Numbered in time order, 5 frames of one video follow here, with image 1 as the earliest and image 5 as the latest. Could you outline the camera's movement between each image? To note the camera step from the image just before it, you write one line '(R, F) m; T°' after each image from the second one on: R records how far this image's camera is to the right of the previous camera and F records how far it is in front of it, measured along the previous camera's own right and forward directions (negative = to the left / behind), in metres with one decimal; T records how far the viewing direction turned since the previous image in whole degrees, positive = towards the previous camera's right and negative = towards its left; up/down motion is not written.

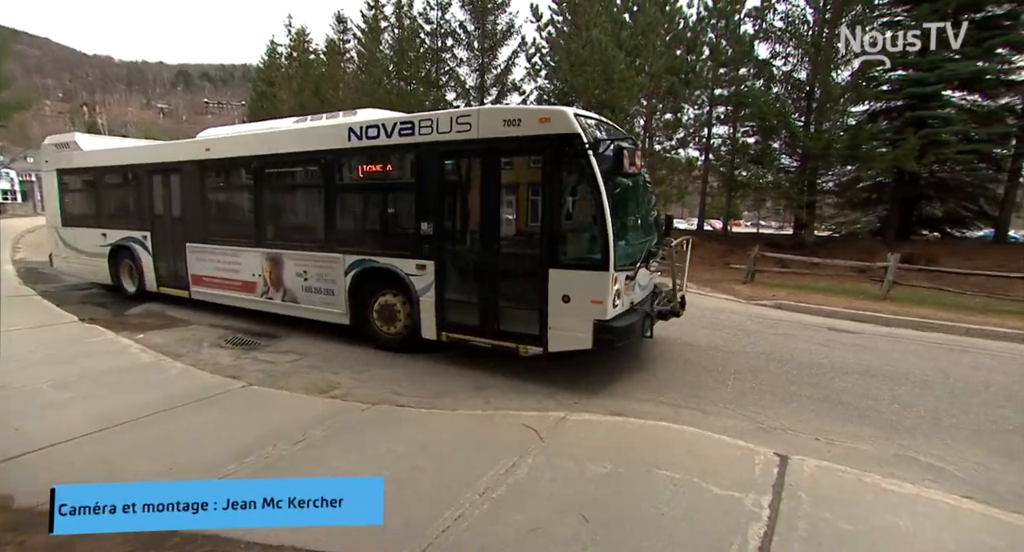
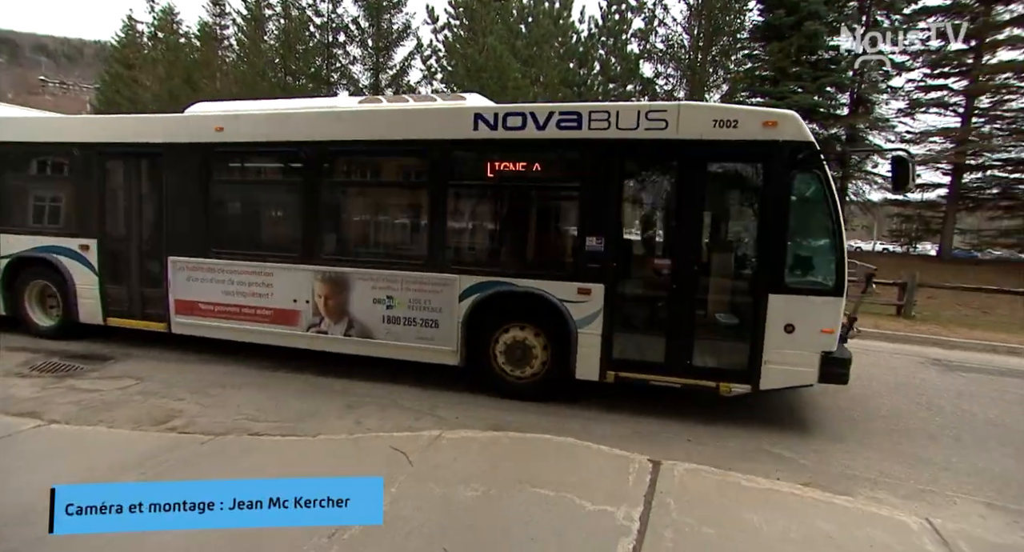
(+0.1, +0.1) m; +11°
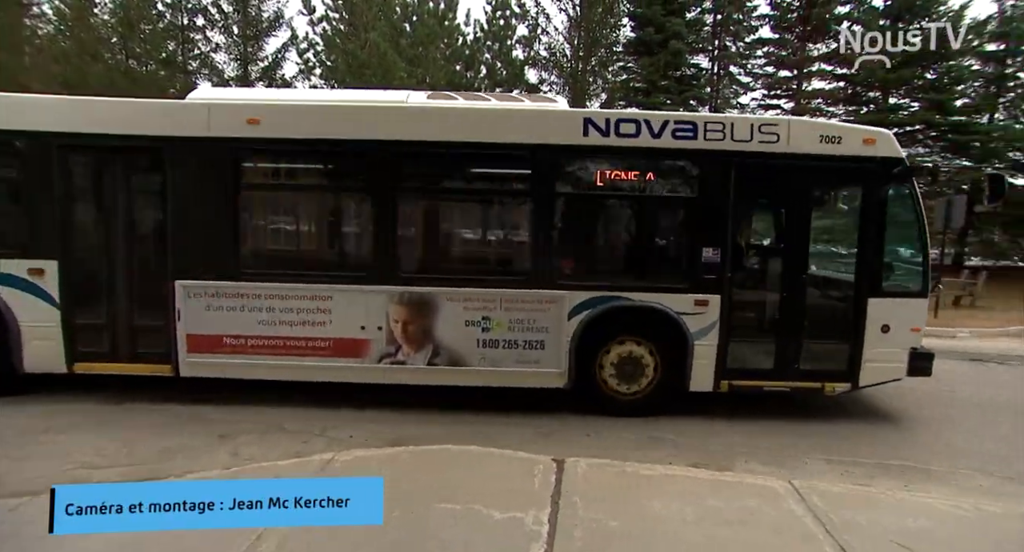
(0.0, +0.1) m; +12°
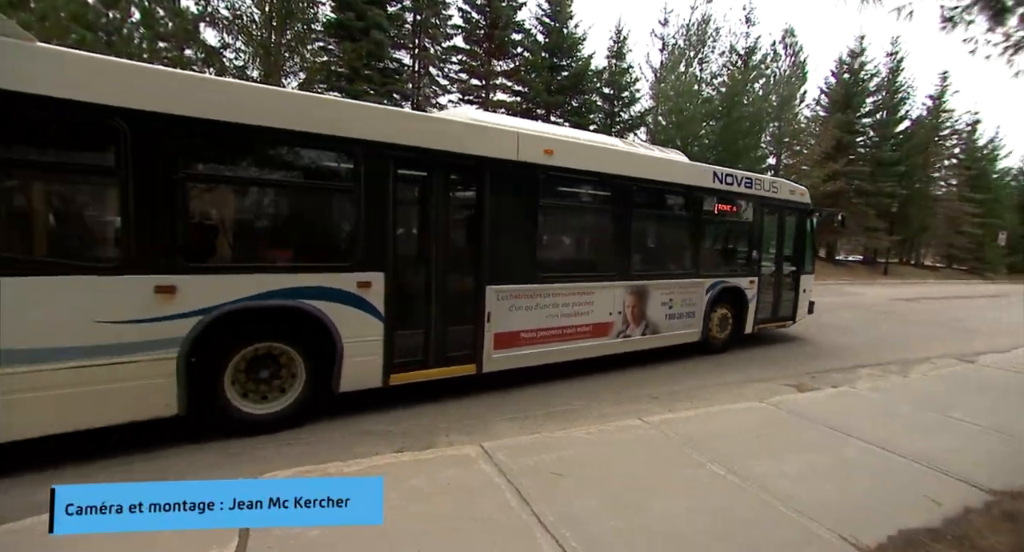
(+0.1, 0.0) m; +32°
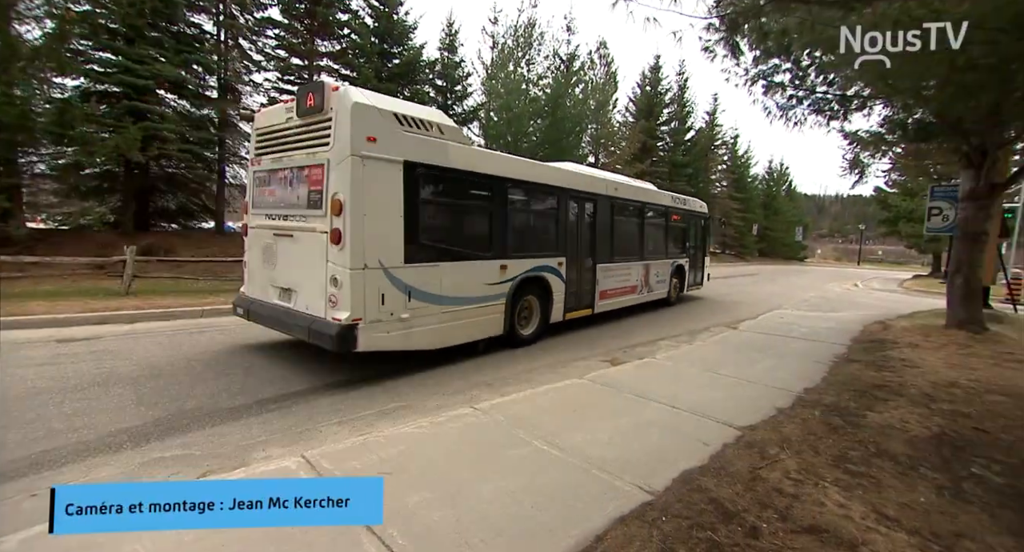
(+0.1, -0.1) m; +18°
